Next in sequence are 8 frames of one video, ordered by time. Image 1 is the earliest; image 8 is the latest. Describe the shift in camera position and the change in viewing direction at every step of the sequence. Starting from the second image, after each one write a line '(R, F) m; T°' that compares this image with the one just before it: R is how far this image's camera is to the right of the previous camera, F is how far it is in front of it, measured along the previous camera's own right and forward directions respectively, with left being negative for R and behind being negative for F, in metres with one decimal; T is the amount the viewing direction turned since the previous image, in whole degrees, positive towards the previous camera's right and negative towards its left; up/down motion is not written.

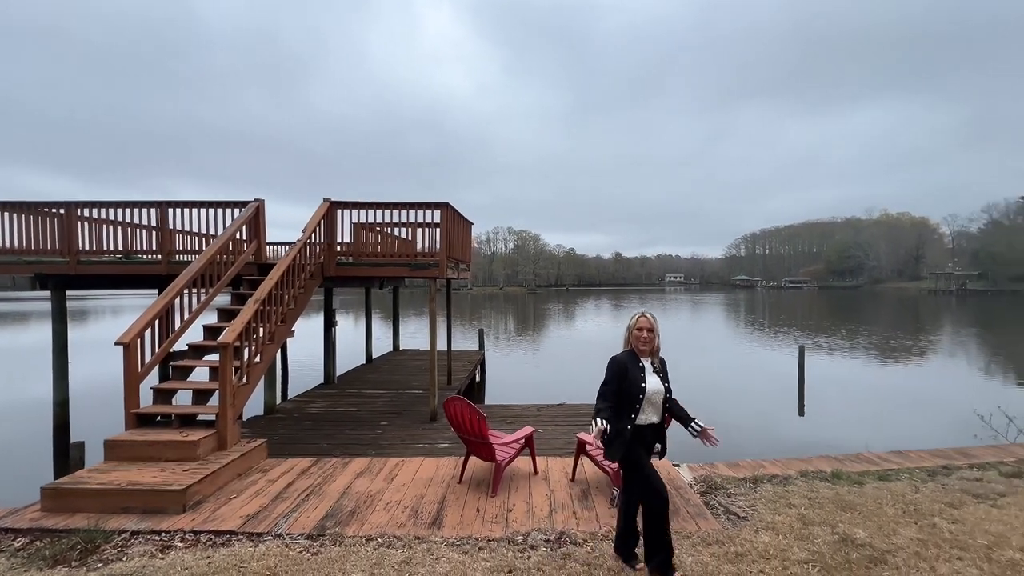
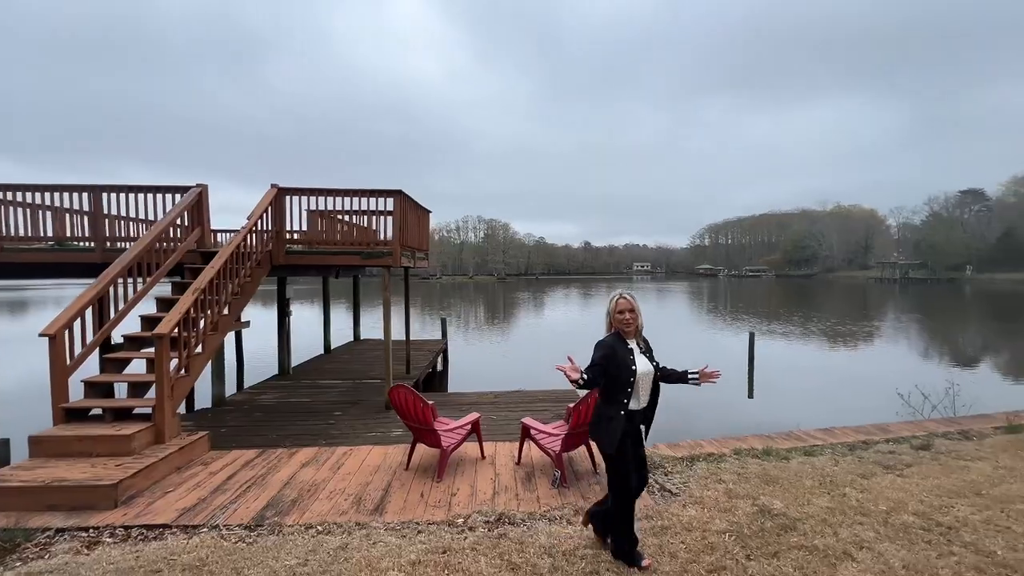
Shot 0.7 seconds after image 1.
(+0.2, -0.1) m; +4°
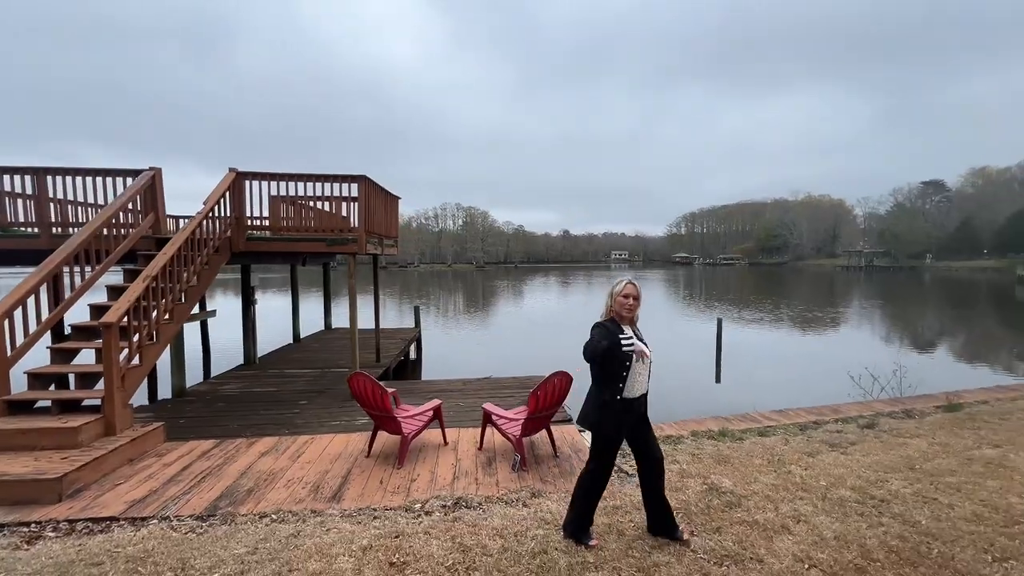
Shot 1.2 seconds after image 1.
(+0.2, 0.0) m; +3°
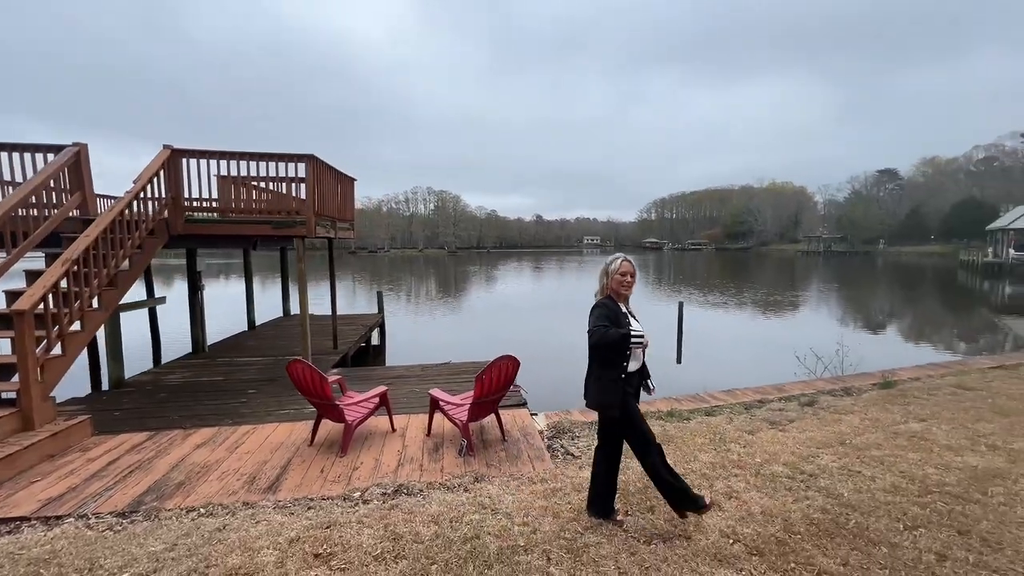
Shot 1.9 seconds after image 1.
(+0.2, +0.1) m; +3°
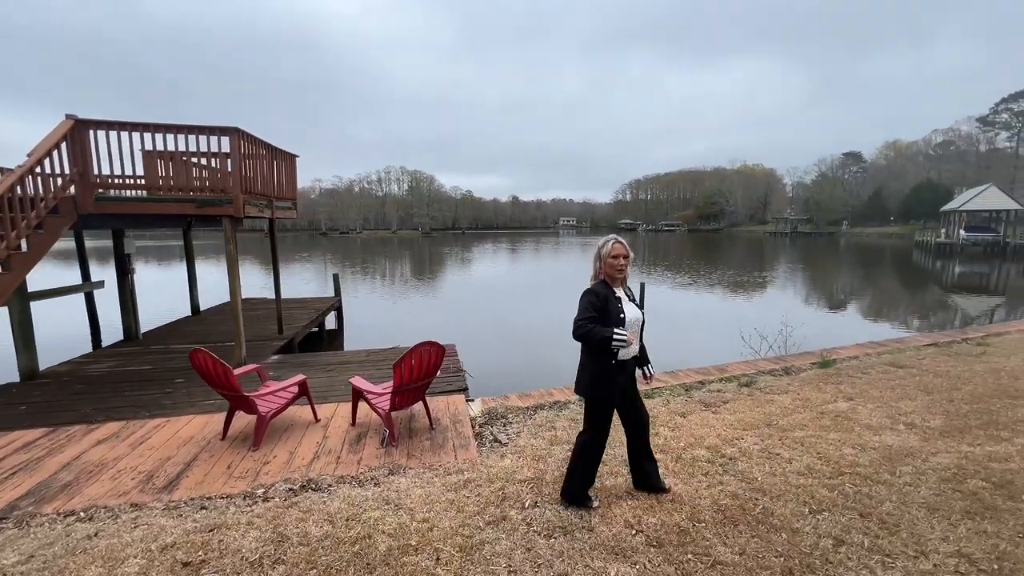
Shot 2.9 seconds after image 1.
(+0.5, +0.2) m; +3°
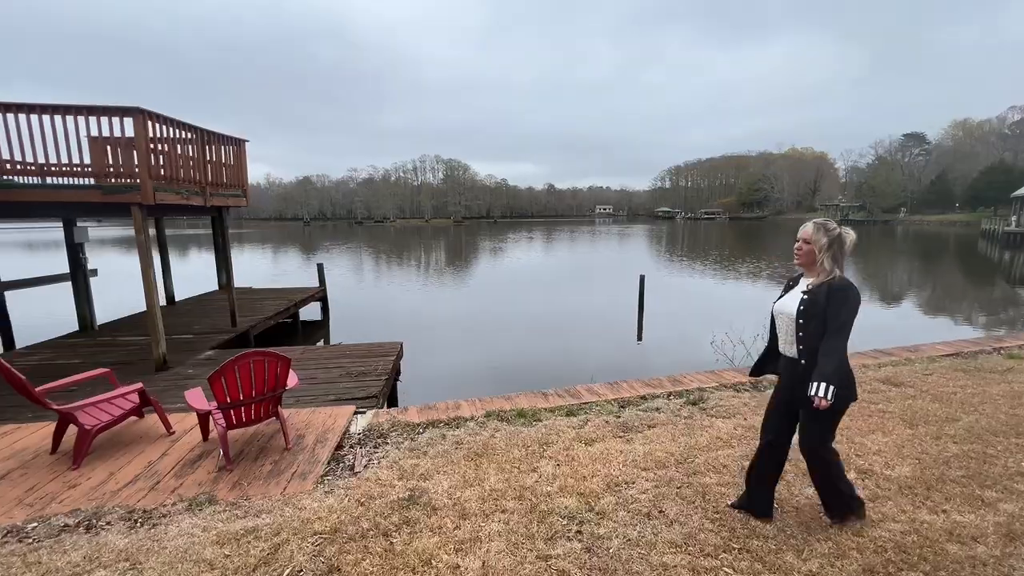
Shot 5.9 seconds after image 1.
(+1.3, +0.7) m; -5°
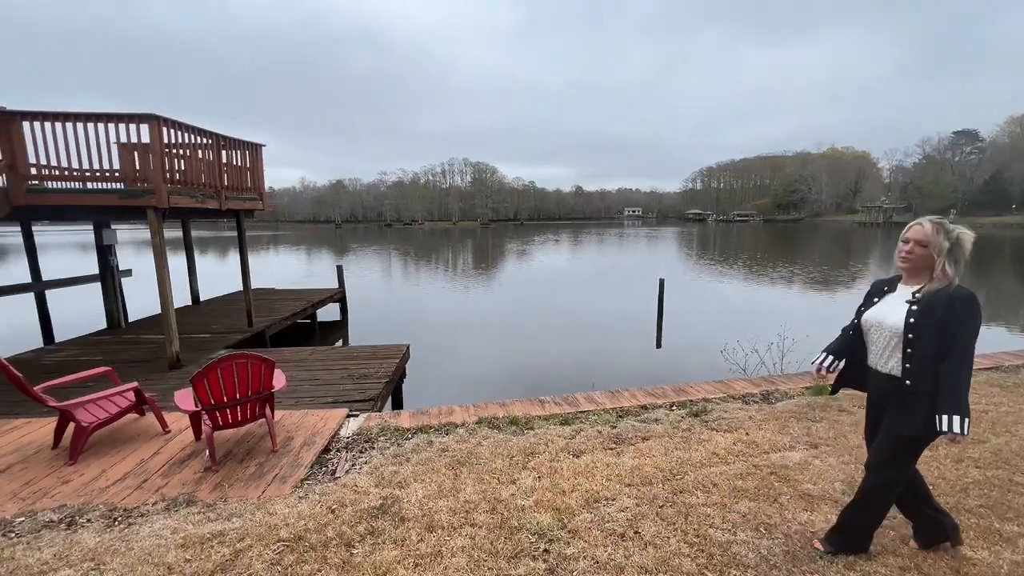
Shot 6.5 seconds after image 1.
(+0.3, +0.1) m; -3°
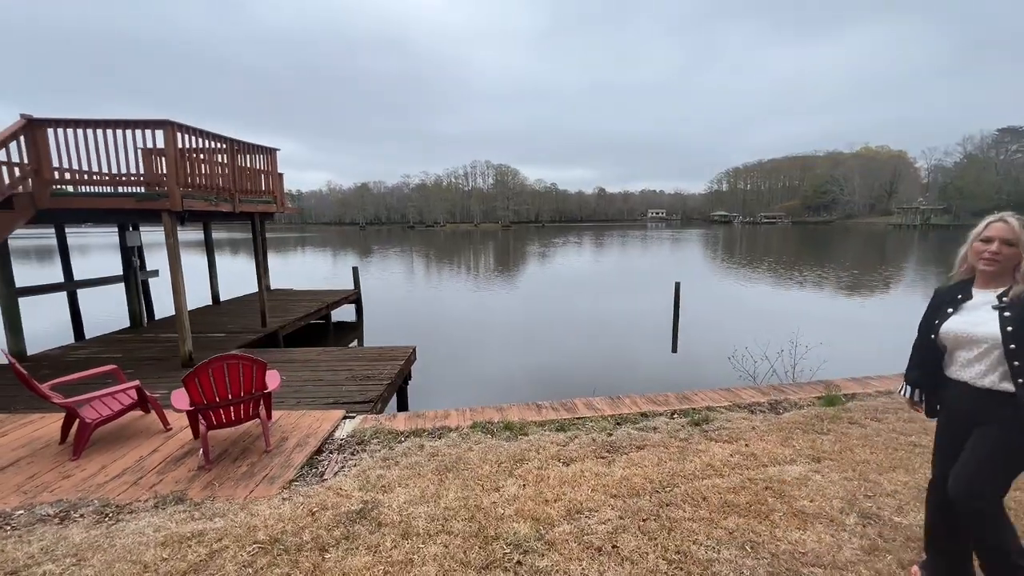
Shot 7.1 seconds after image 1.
(+0.2, +0.1) m; -3°
